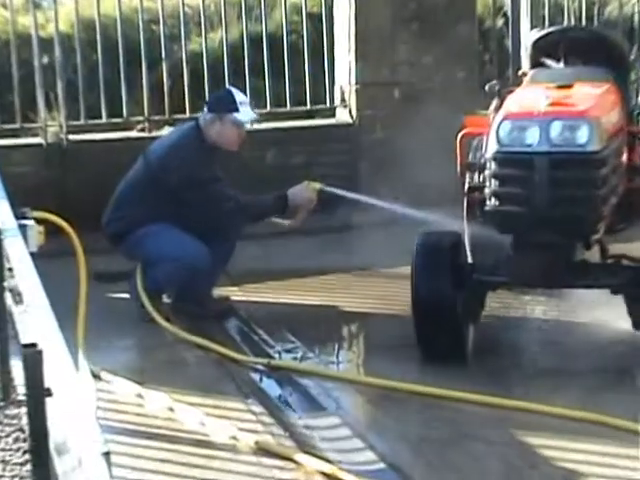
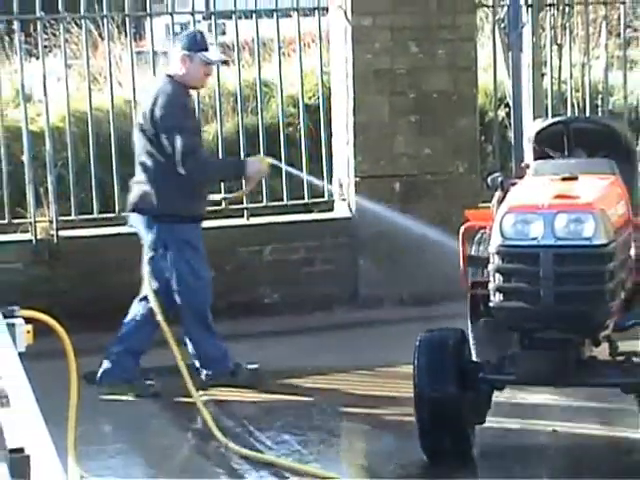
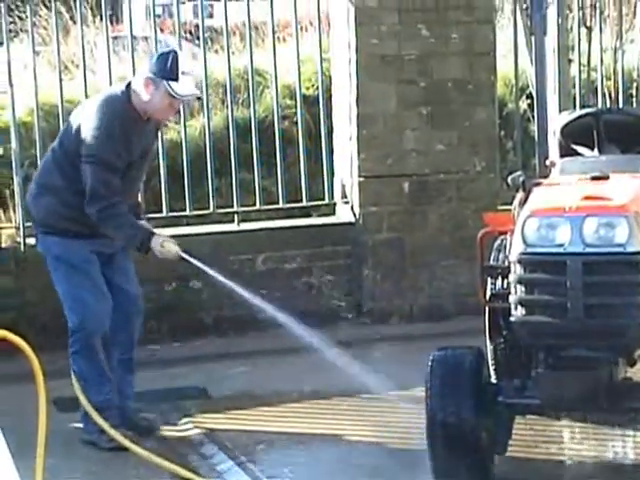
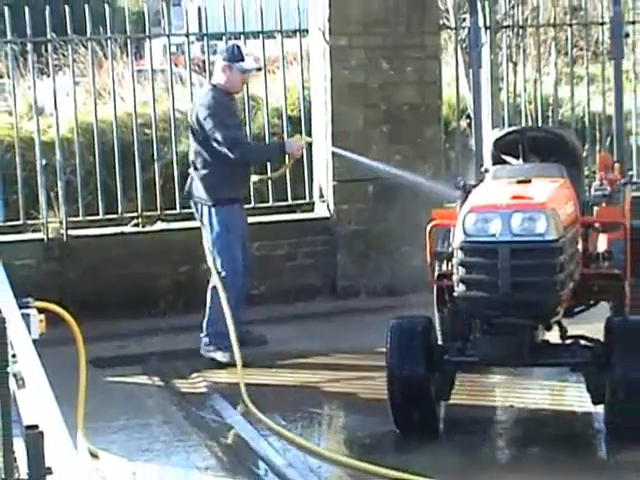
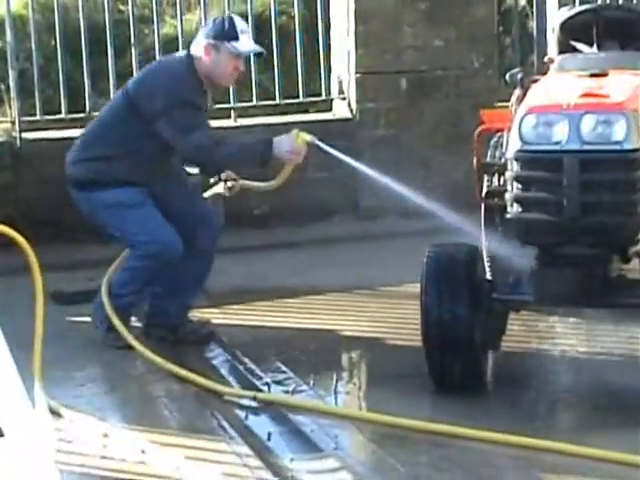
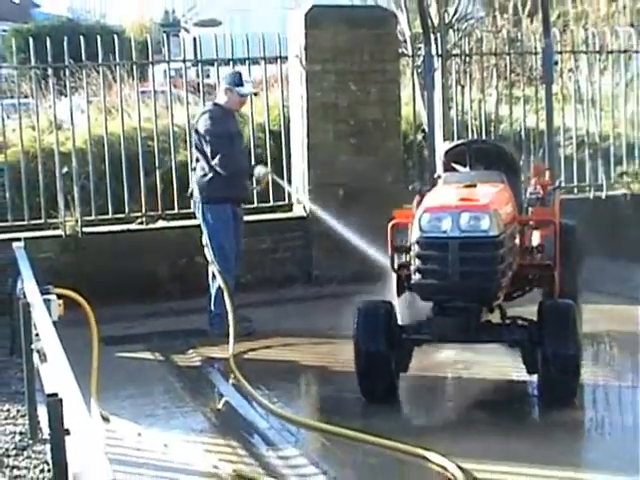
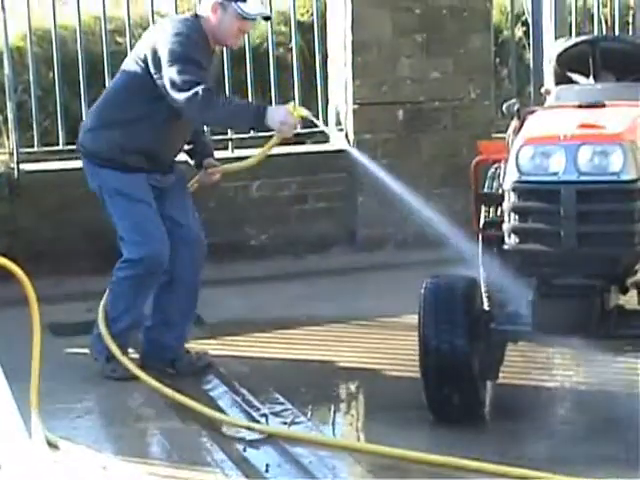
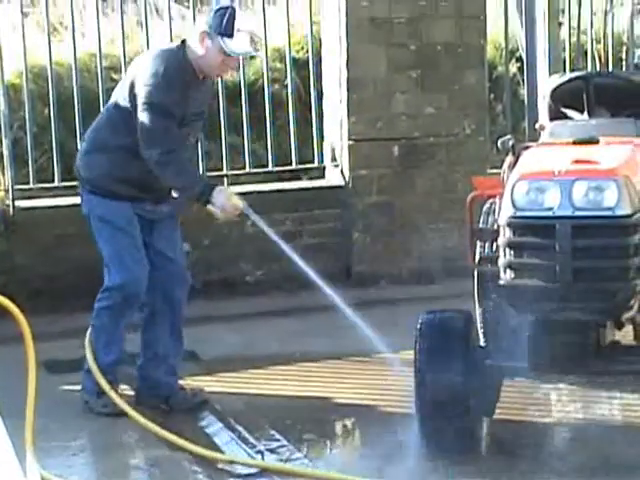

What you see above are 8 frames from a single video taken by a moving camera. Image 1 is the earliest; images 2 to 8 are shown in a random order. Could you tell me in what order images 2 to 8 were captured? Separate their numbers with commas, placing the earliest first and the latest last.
5, 7, 8, 3, 2, 4, 6
